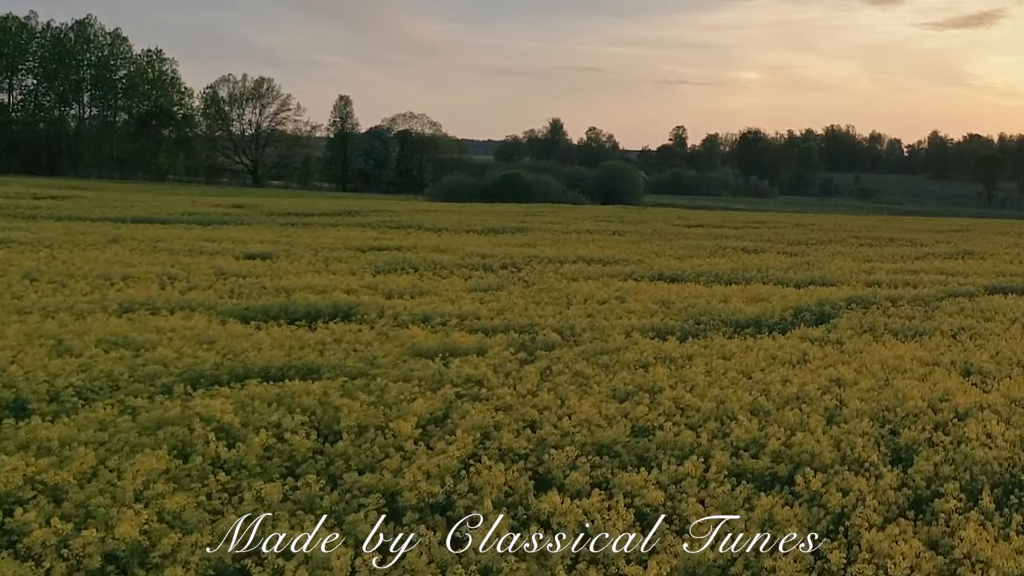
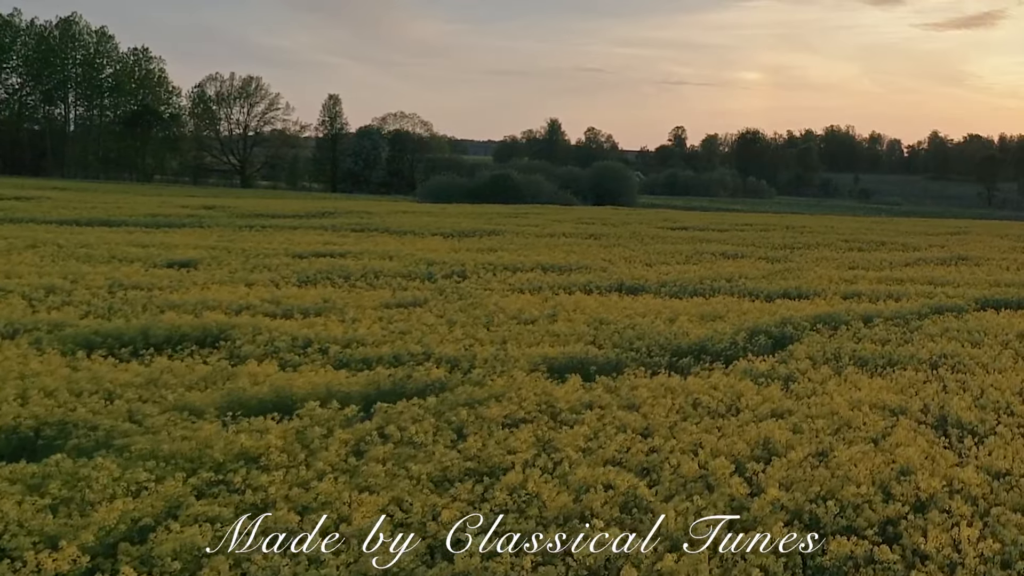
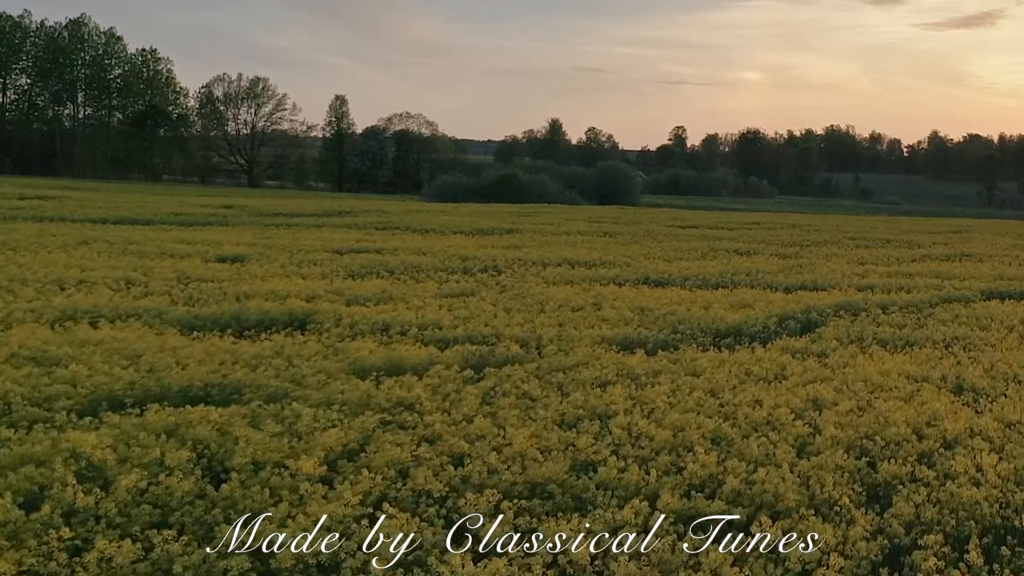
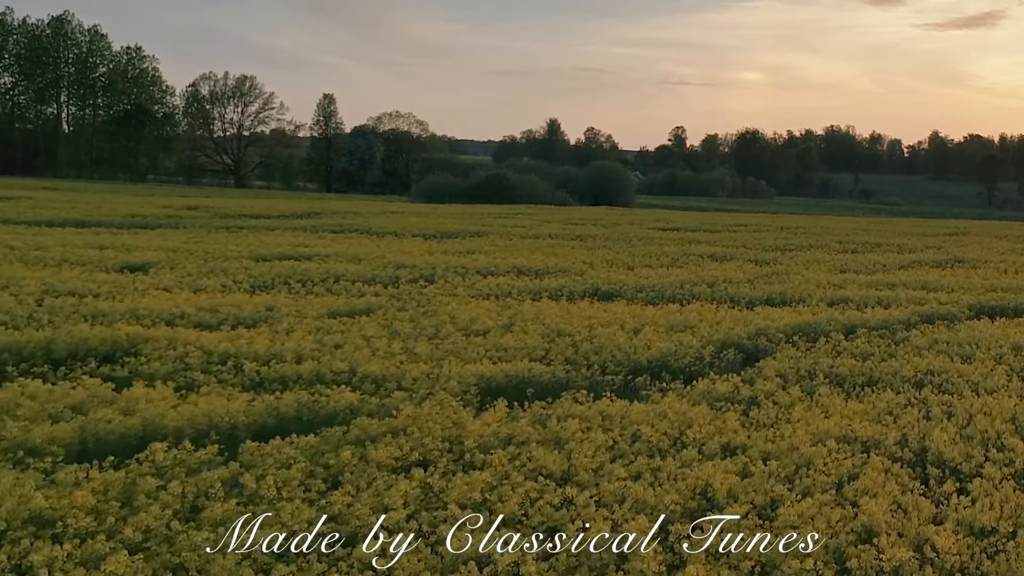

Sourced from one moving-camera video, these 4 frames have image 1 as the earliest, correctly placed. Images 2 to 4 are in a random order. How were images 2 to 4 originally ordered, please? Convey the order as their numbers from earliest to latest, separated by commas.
3, 2, 4
